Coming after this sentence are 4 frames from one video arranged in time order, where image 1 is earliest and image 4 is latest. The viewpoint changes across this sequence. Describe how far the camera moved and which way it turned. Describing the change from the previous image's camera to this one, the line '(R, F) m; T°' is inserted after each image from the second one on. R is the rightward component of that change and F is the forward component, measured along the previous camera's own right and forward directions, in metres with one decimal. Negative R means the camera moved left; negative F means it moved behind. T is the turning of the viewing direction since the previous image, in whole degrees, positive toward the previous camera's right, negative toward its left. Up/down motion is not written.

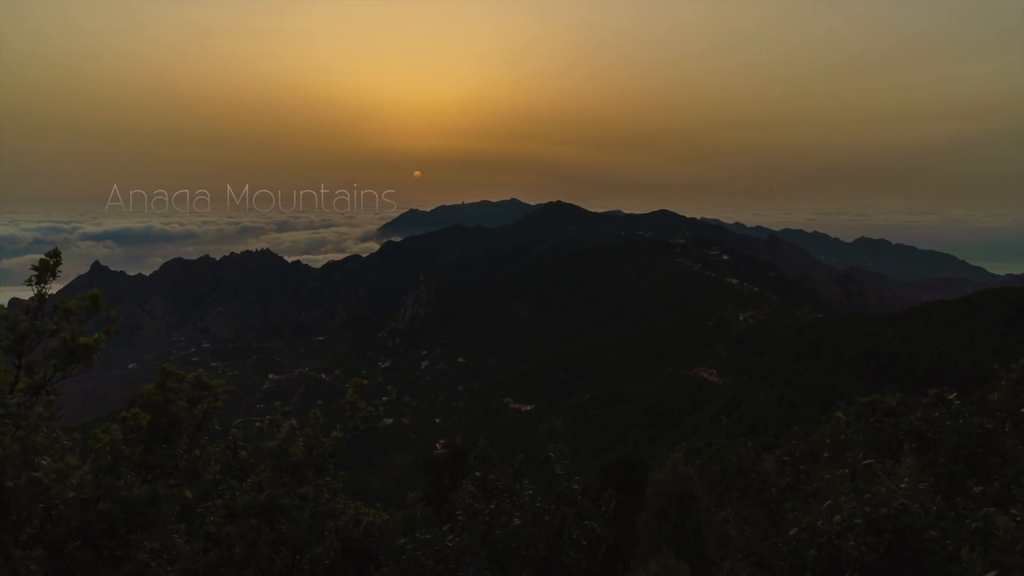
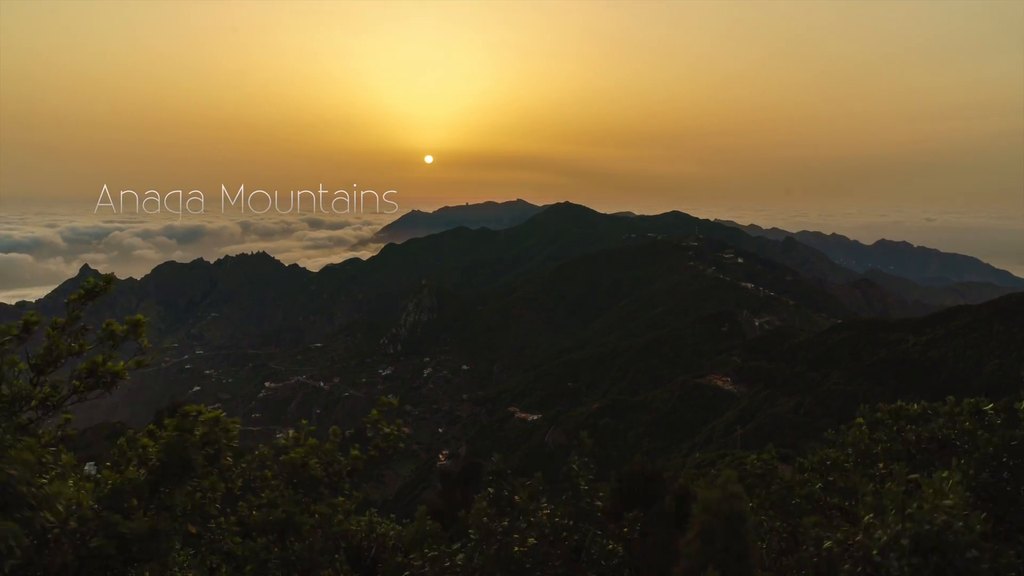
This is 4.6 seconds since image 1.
(-0.2, +3.2) m; 0°
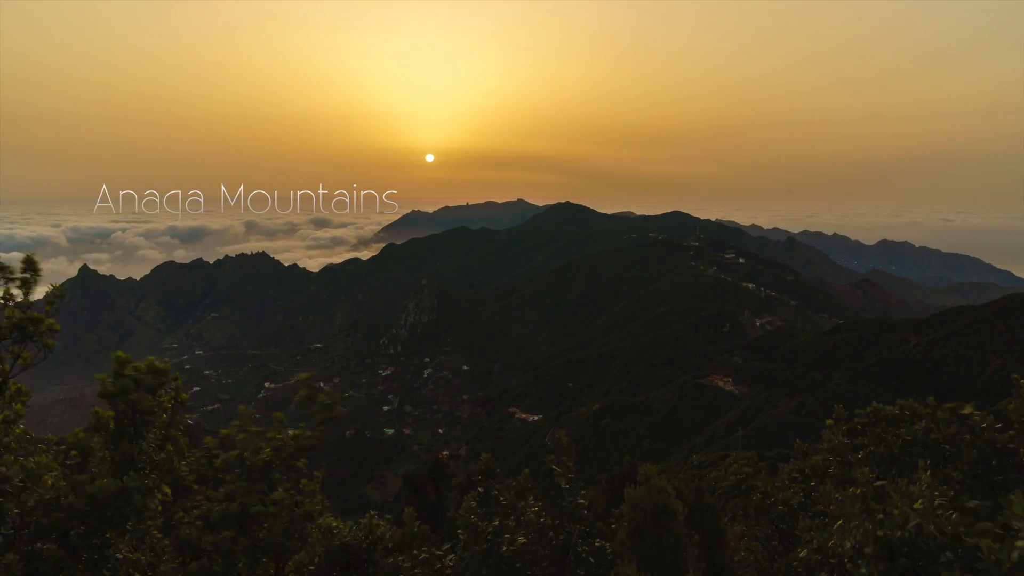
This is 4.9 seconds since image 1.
(0.0, +0.2) m; 0°
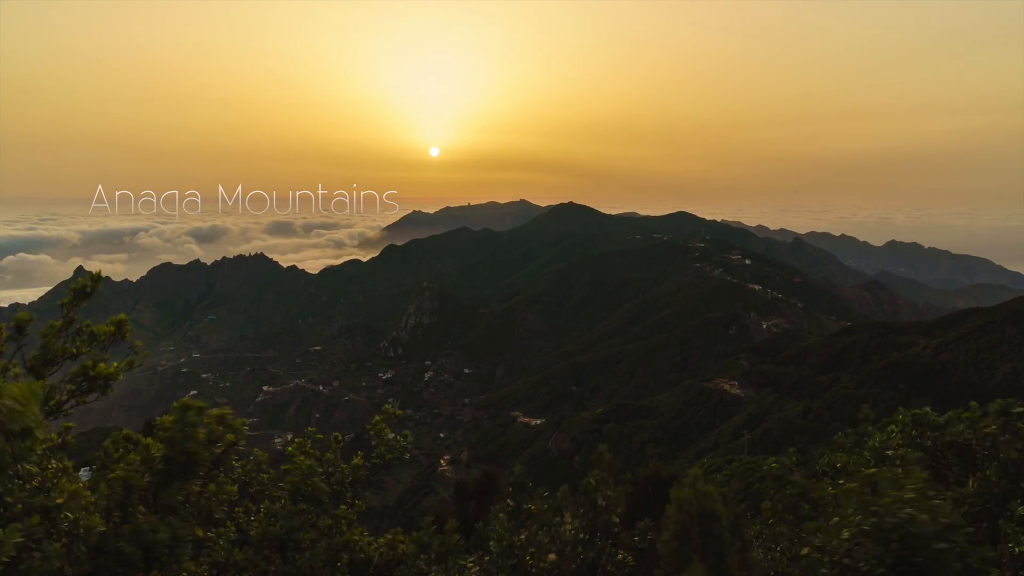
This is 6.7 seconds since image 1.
(-0.1, +1.2) m; 0°
